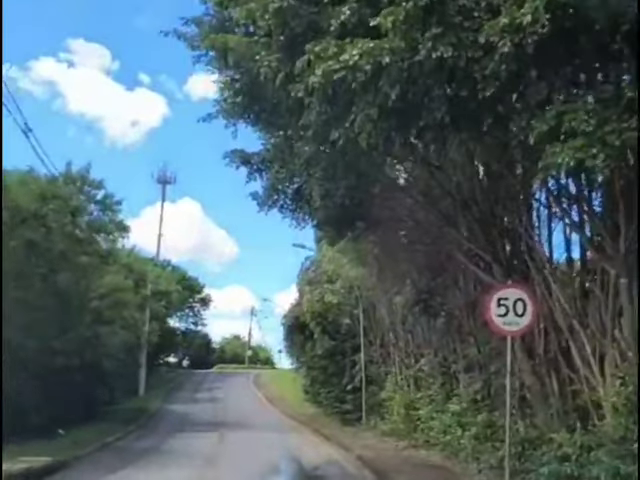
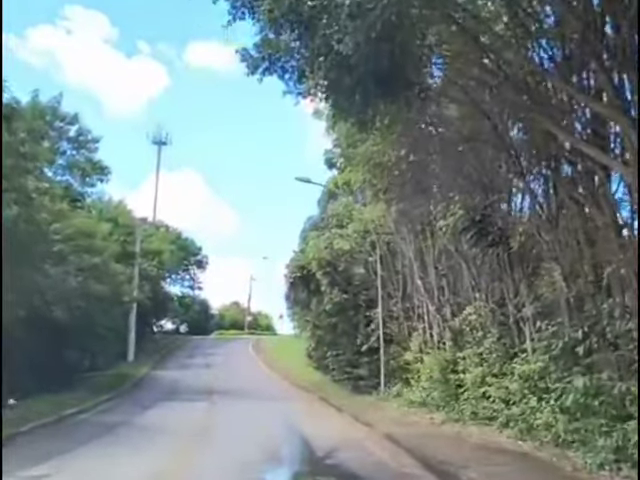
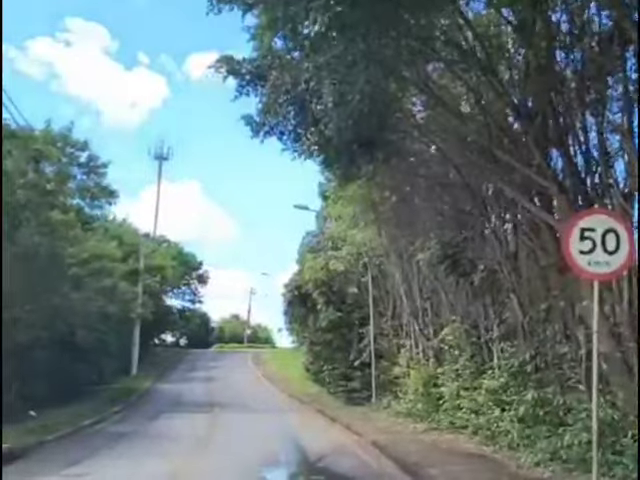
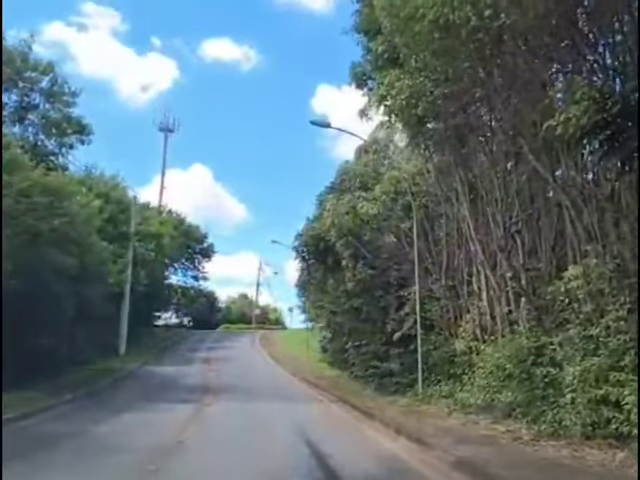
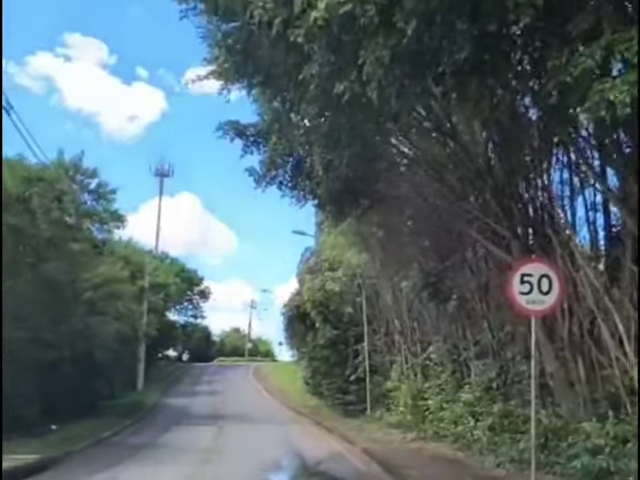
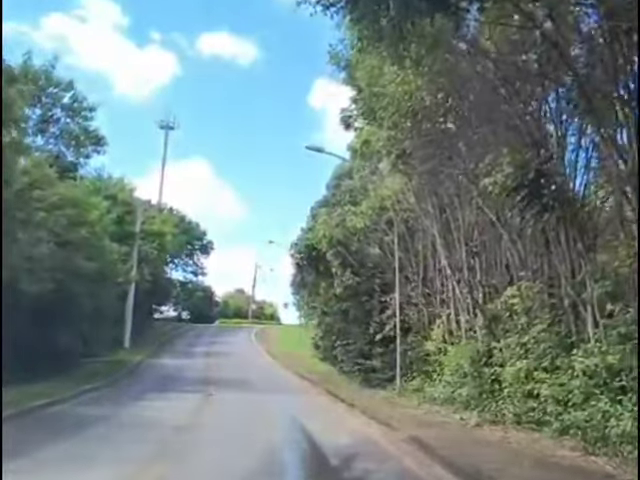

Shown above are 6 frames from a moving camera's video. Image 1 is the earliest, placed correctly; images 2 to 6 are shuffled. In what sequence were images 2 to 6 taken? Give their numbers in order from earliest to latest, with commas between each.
5, 3, 2, 6, 4
